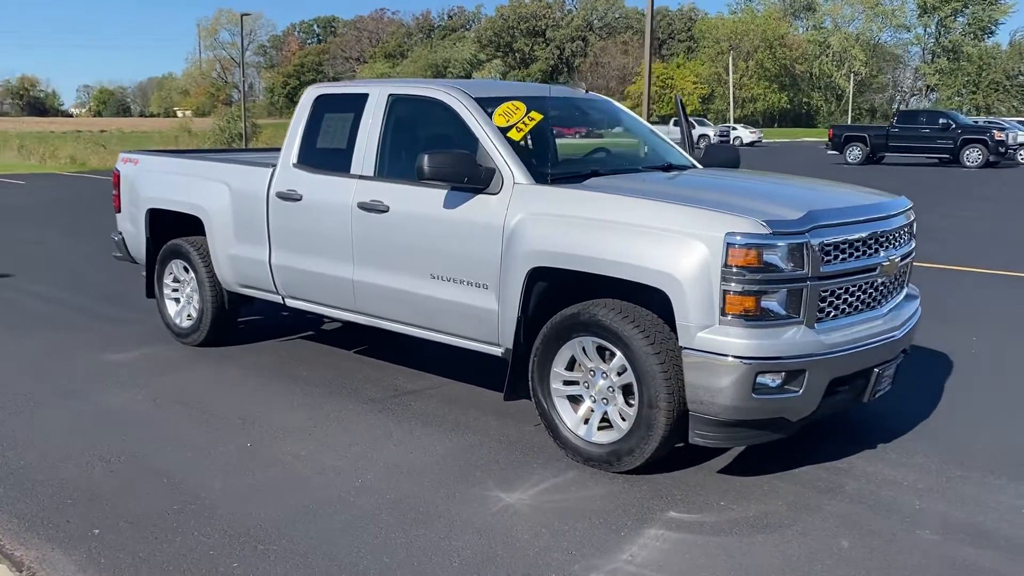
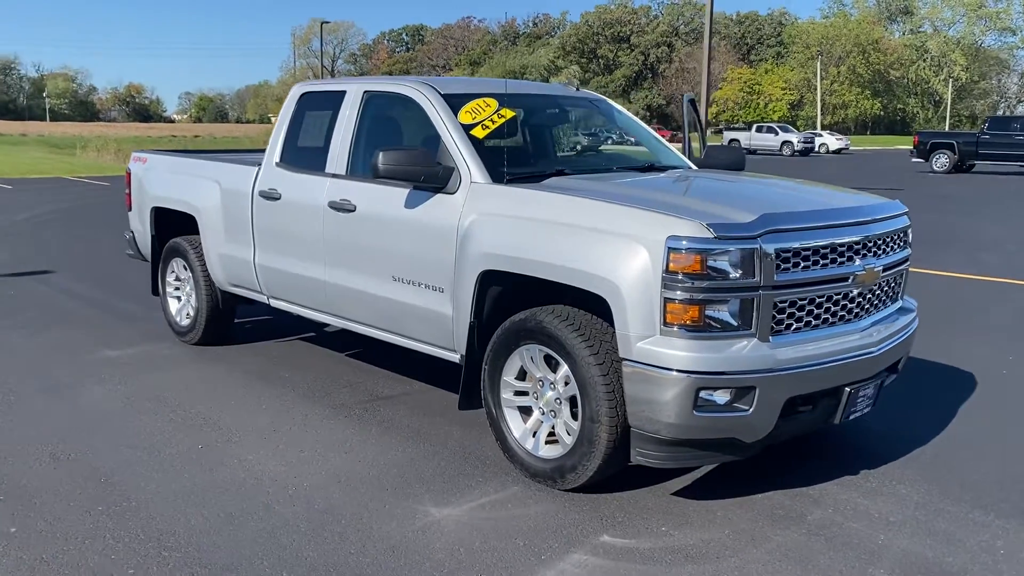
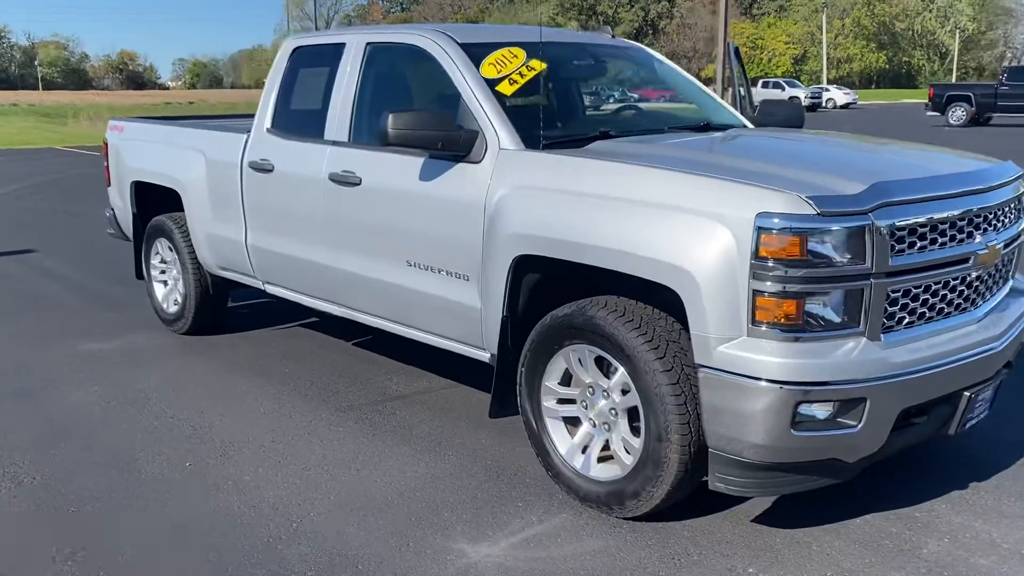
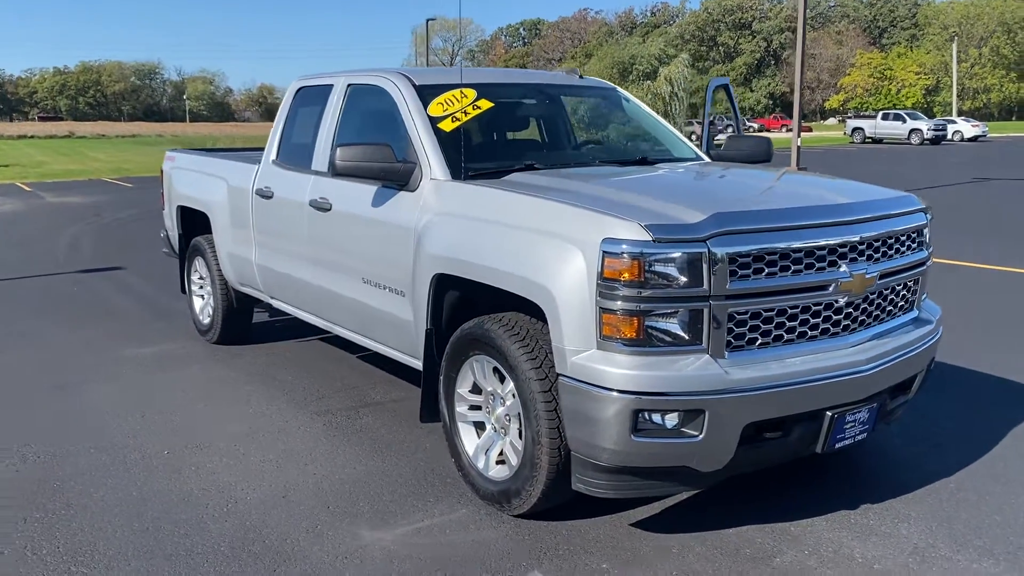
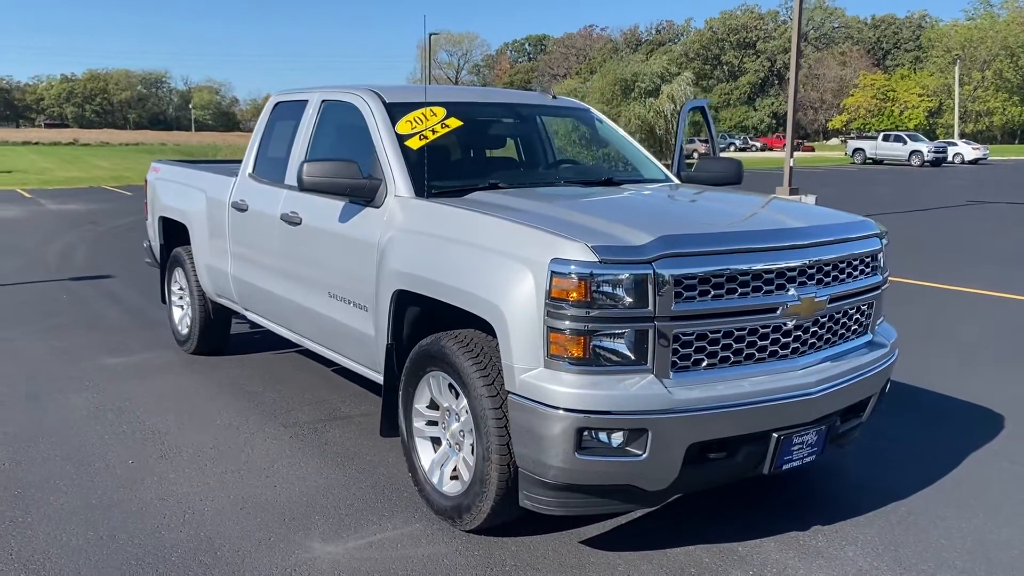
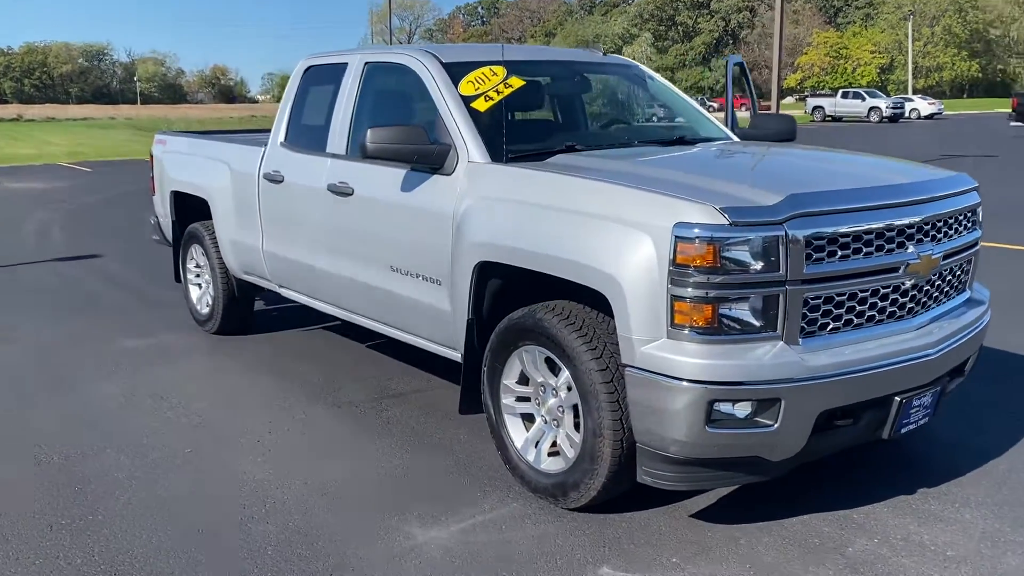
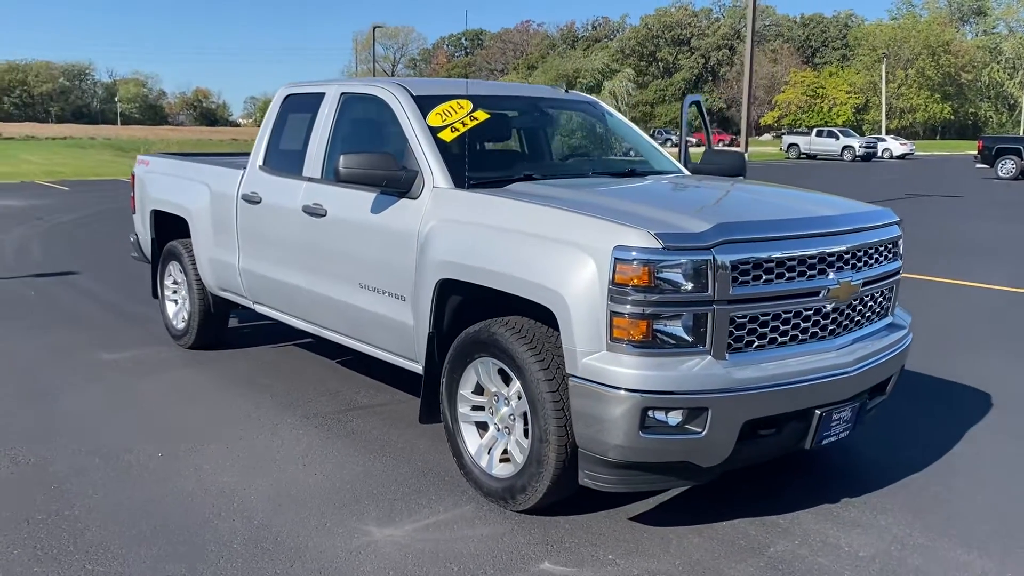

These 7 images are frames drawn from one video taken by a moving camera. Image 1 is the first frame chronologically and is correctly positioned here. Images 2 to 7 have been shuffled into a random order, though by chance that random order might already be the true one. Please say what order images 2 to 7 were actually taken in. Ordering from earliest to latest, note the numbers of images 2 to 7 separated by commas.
2, 7, 5, 4, 6, 3
